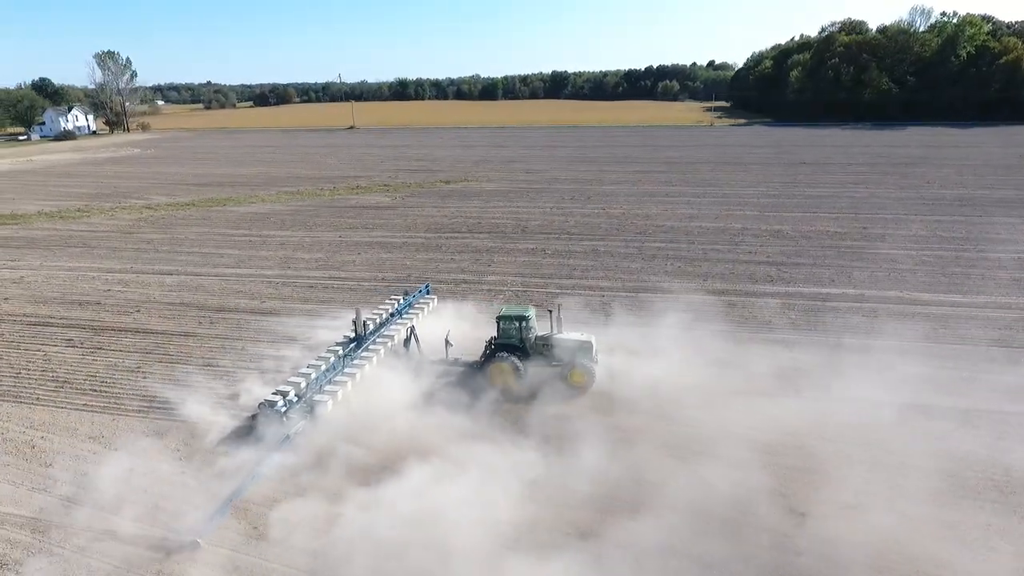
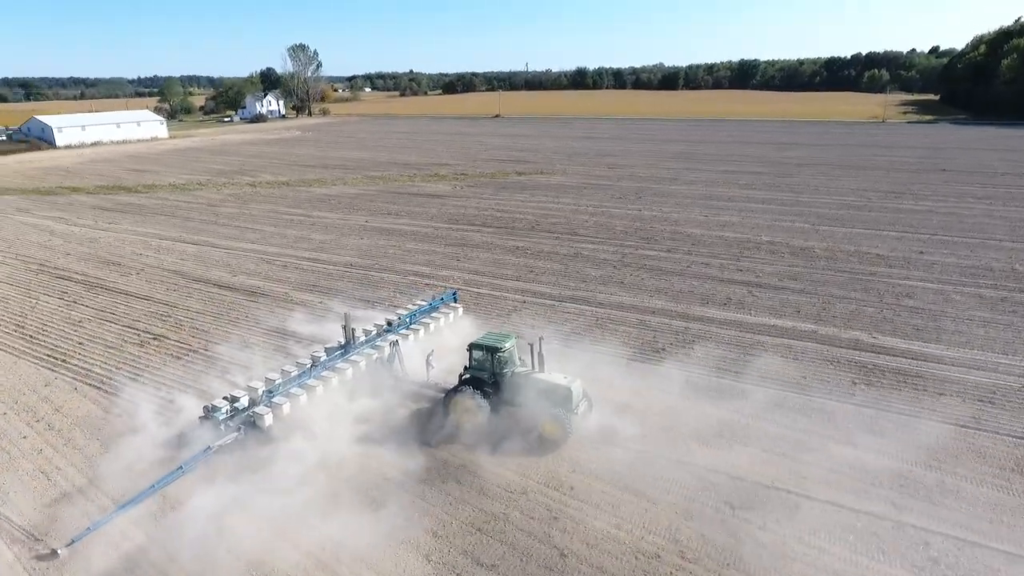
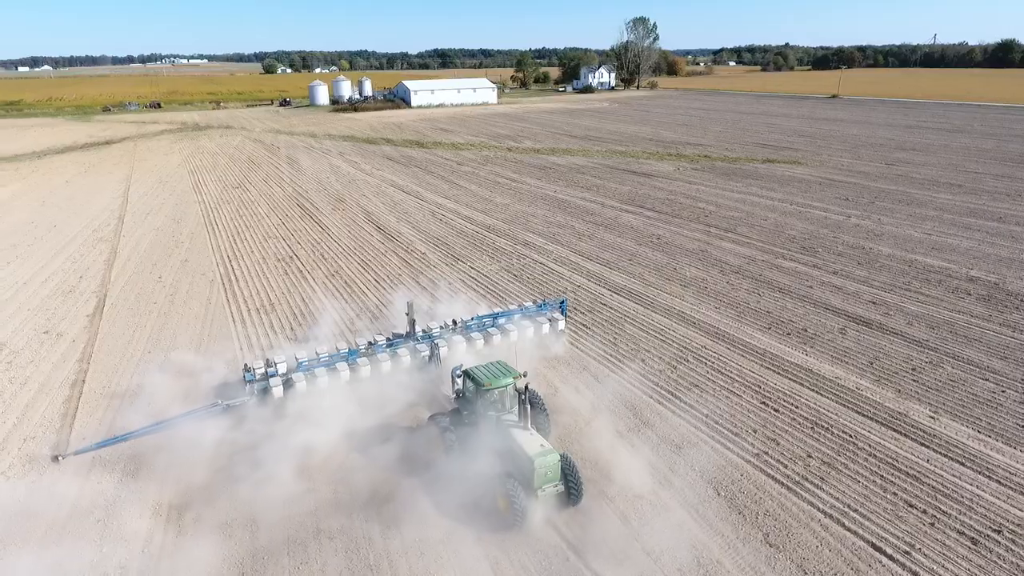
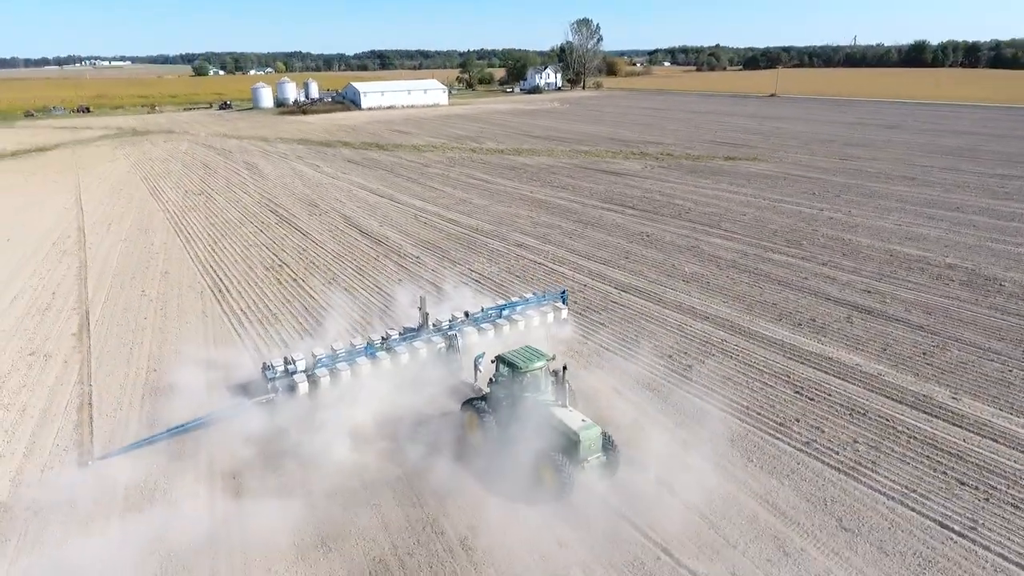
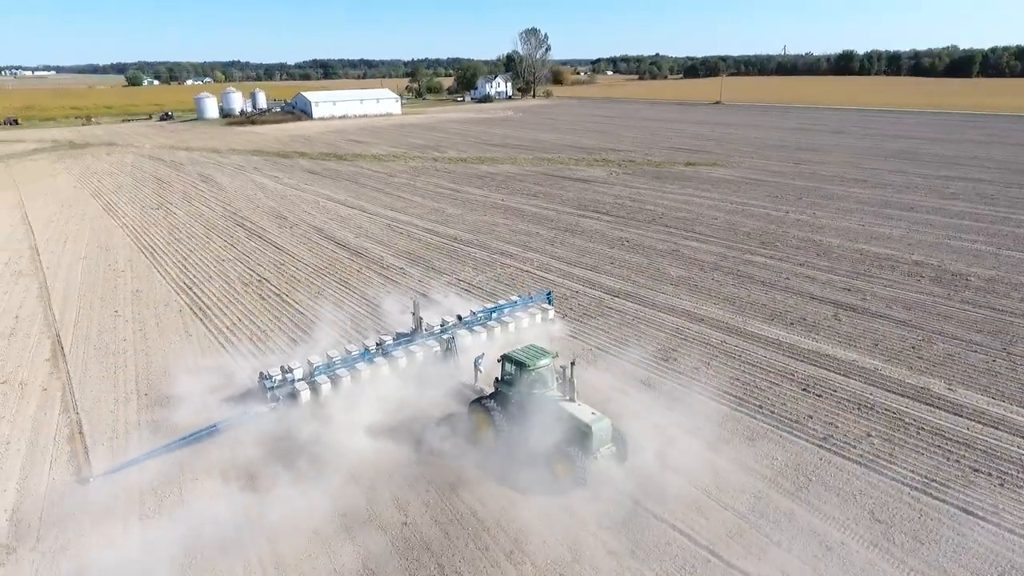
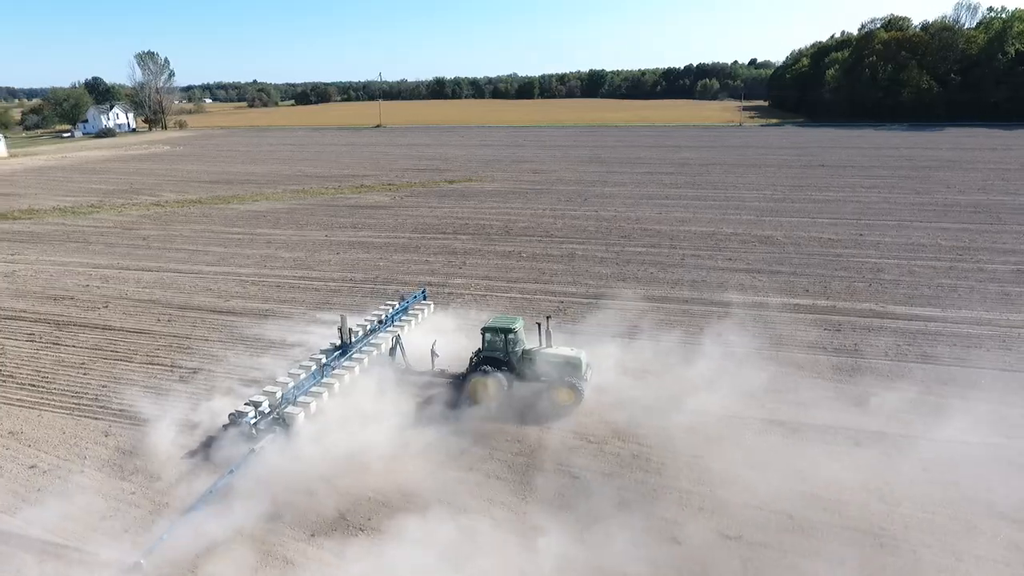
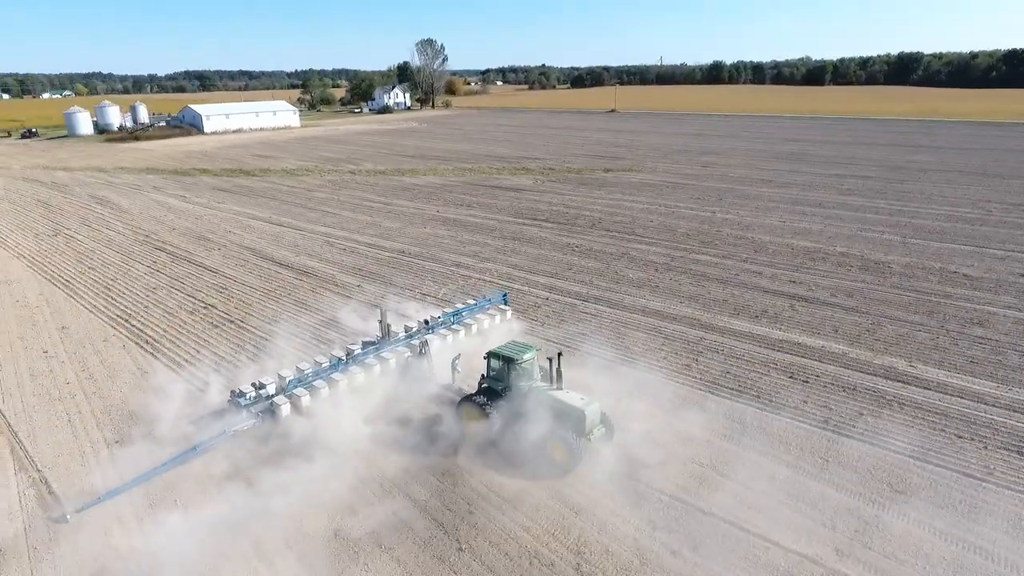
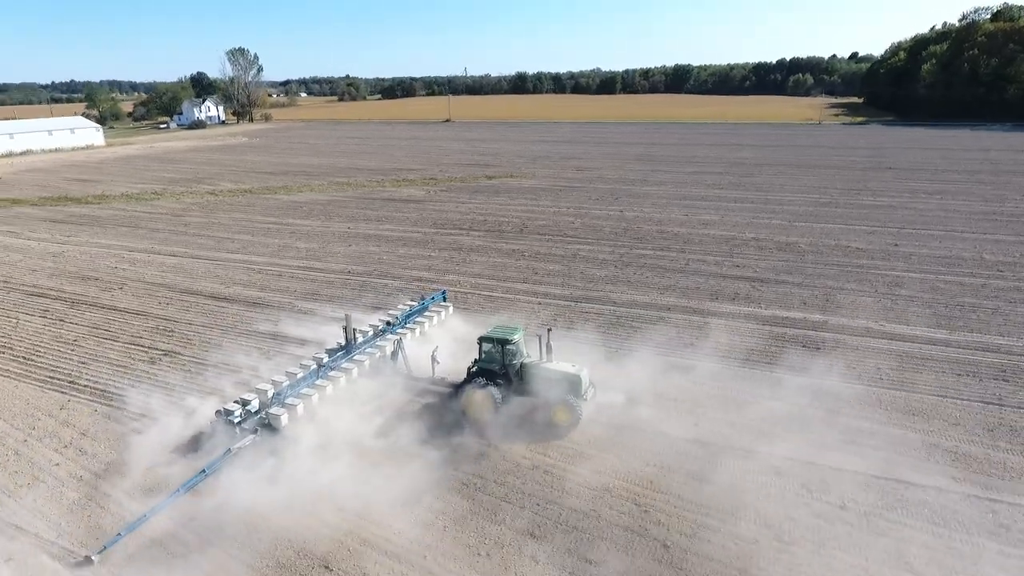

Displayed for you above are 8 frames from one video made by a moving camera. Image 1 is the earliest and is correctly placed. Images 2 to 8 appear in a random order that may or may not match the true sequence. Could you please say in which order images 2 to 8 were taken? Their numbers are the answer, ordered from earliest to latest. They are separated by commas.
6, 8, 2, 7, 5, 4, 3
